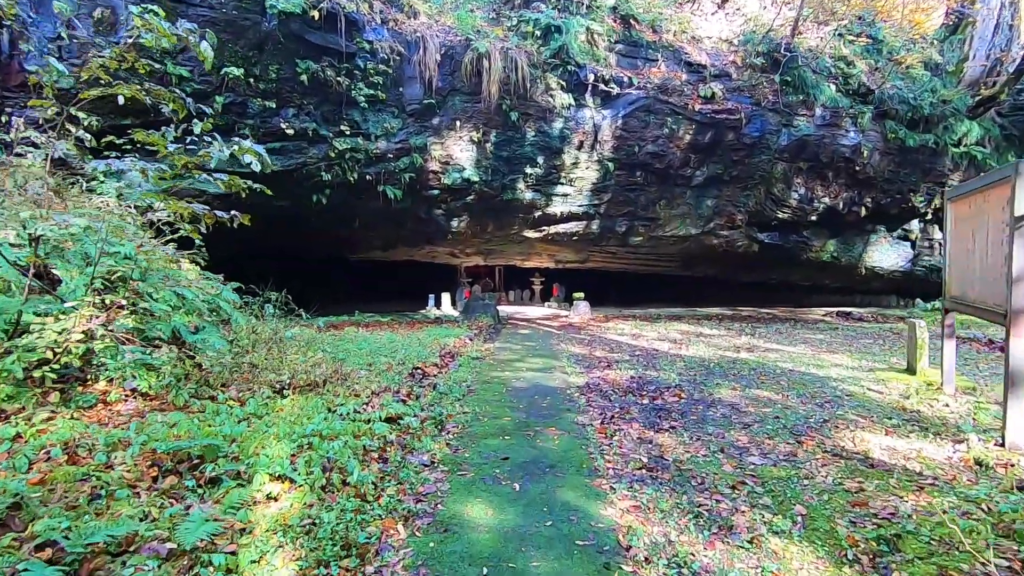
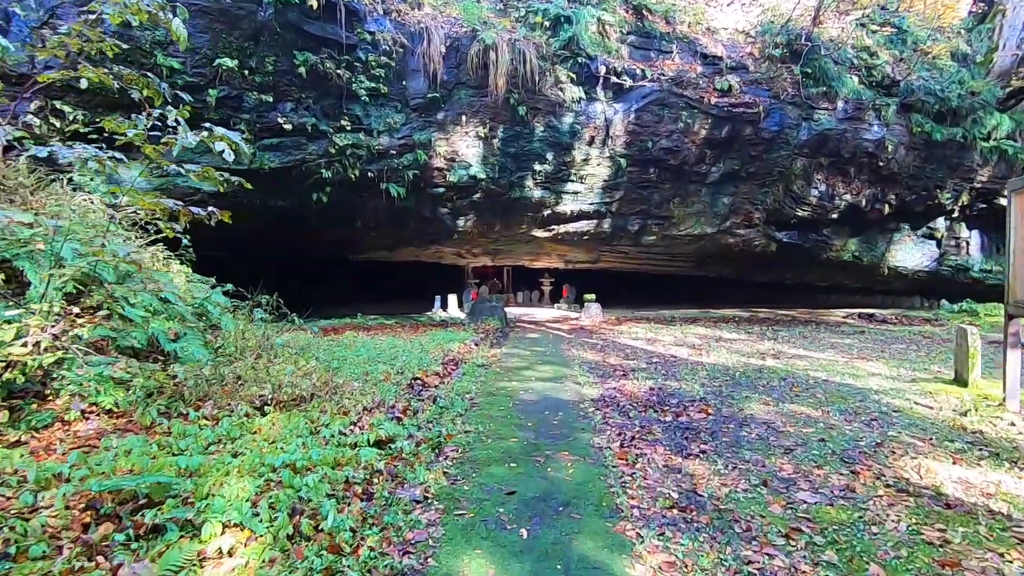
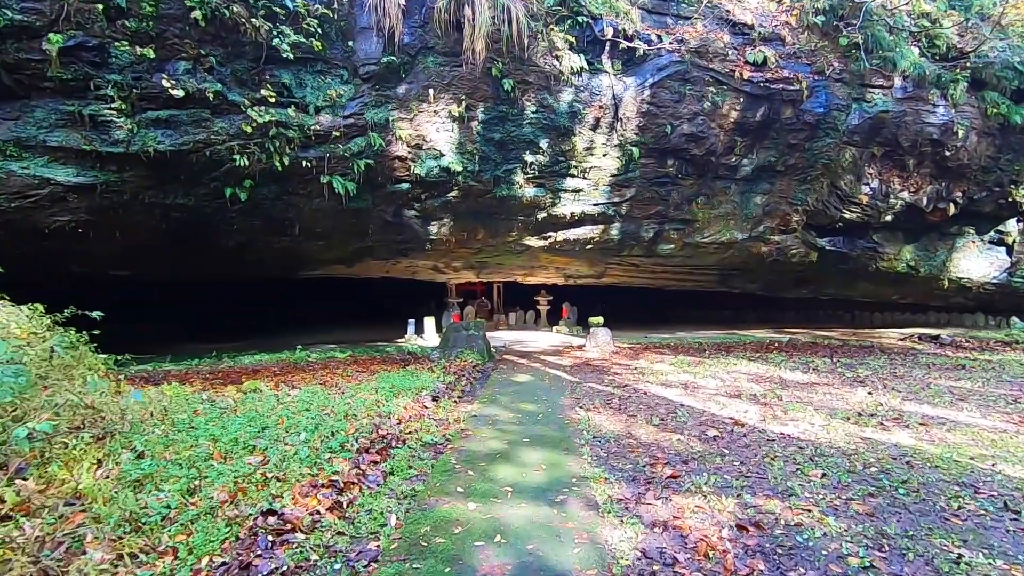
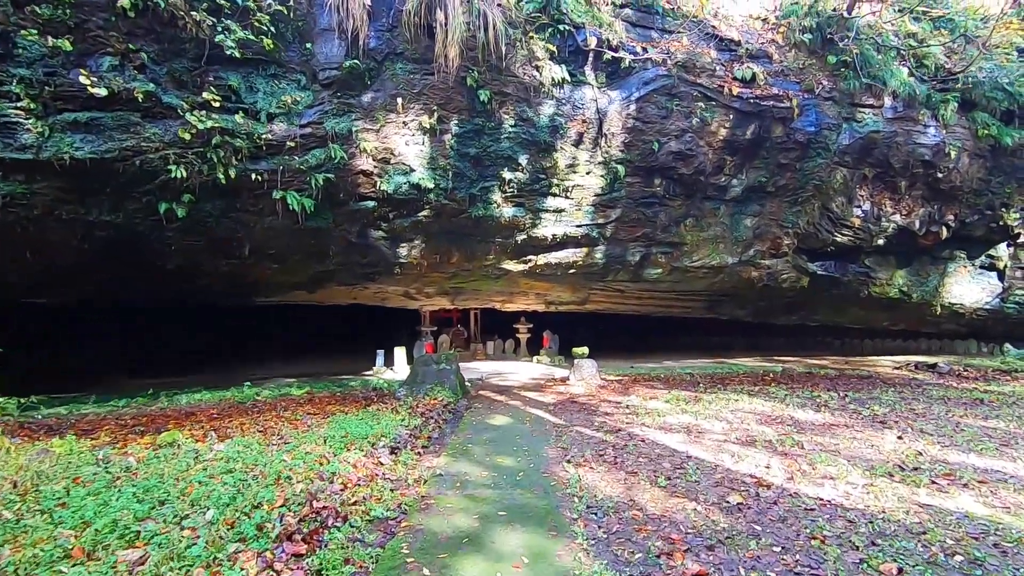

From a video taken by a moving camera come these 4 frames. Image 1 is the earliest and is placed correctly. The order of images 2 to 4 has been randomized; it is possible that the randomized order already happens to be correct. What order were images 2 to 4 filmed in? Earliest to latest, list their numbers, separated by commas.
2, 3, 4
